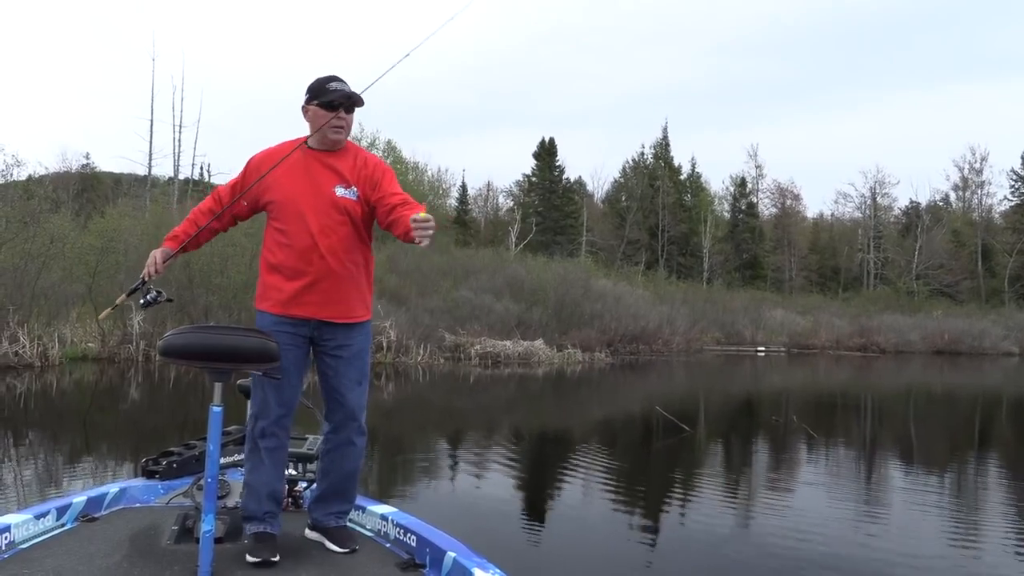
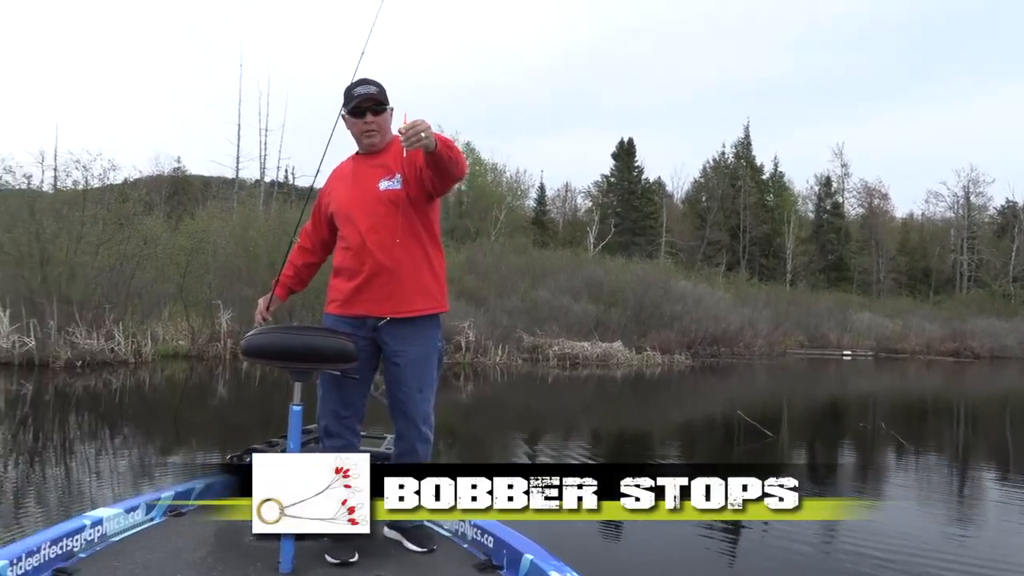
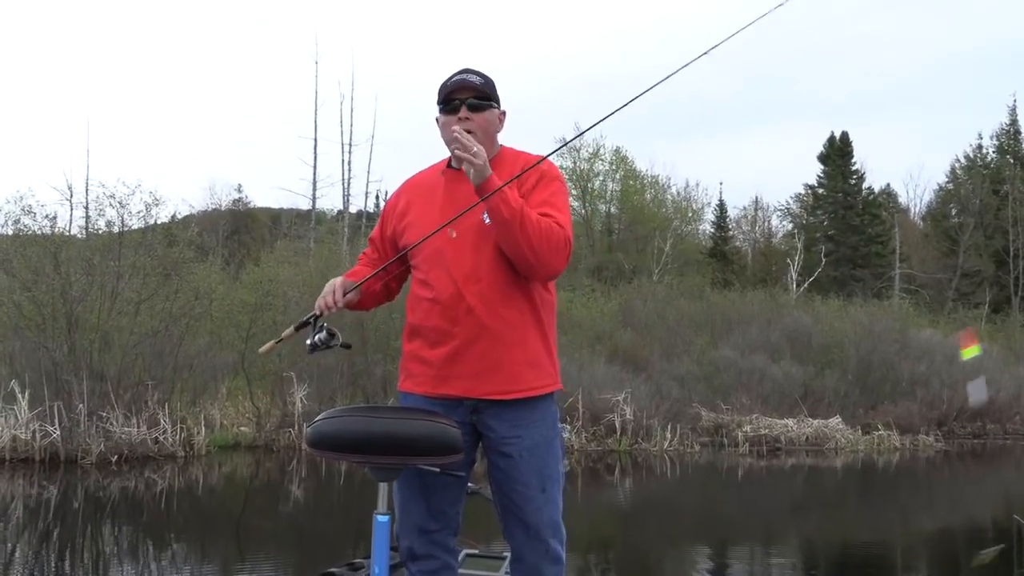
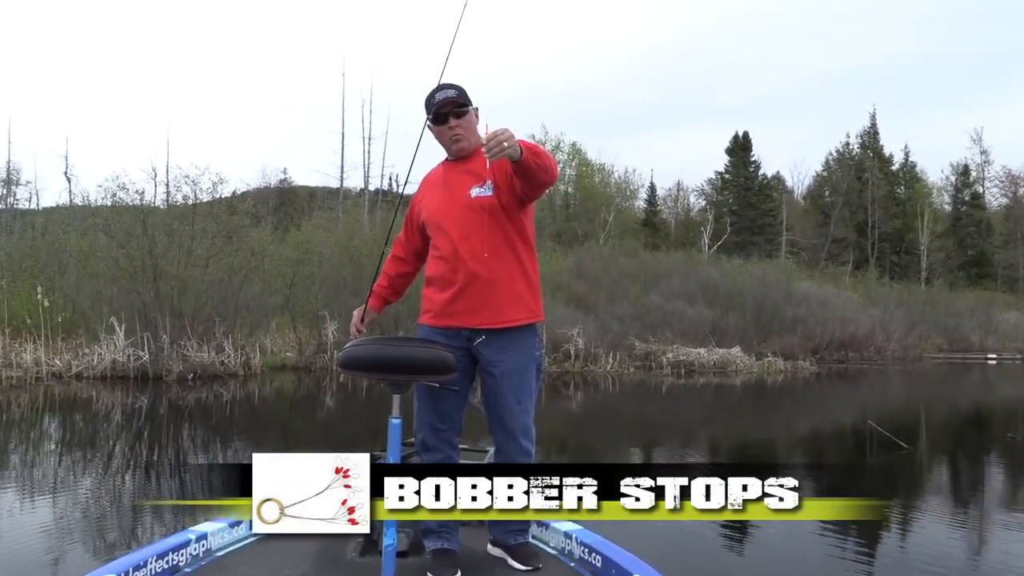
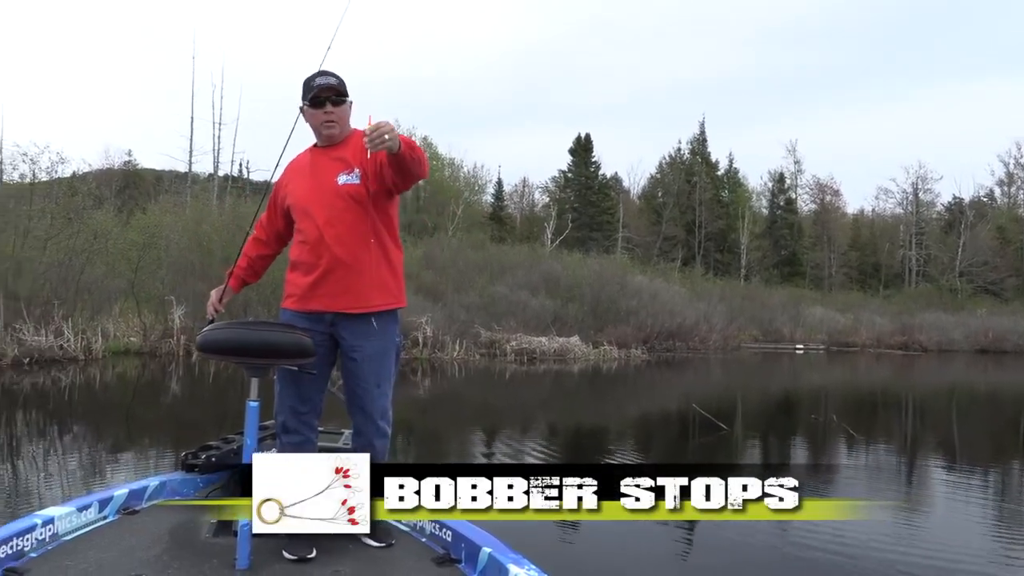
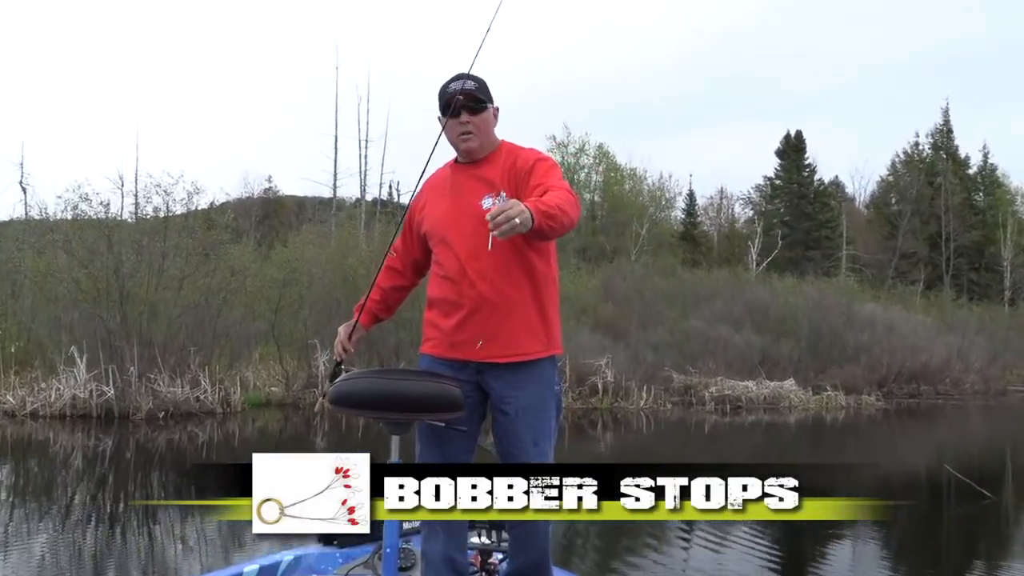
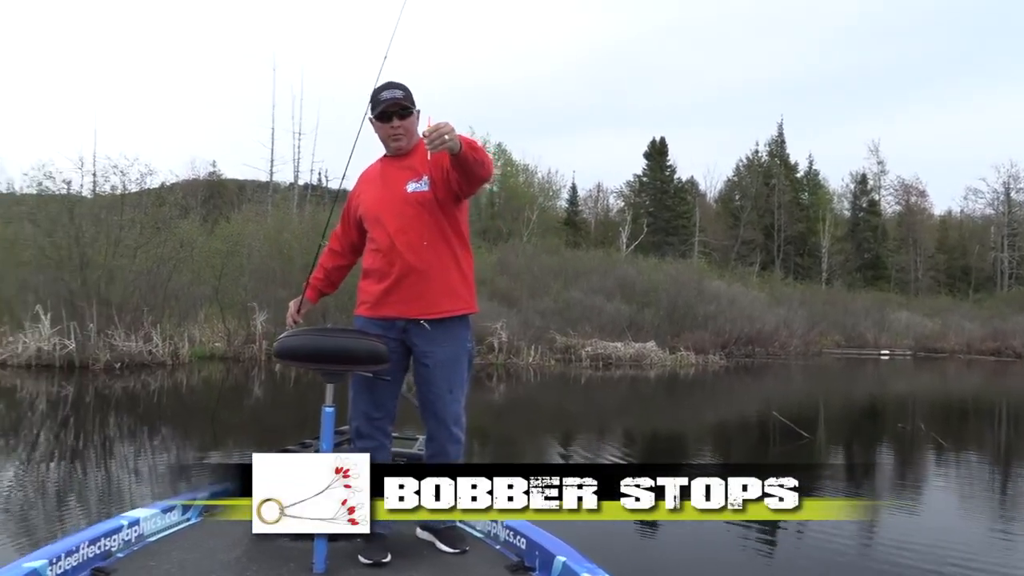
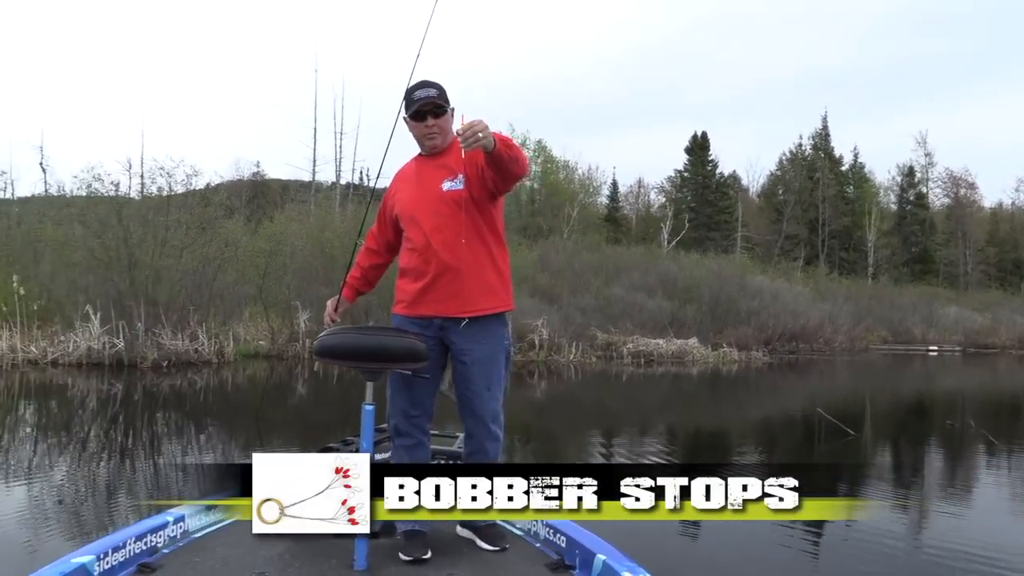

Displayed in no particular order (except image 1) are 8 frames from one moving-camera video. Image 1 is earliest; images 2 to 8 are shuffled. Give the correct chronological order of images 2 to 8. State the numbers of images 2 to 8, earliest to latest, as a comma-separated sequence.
5, 2, 7, 8, 4, 6, 3
